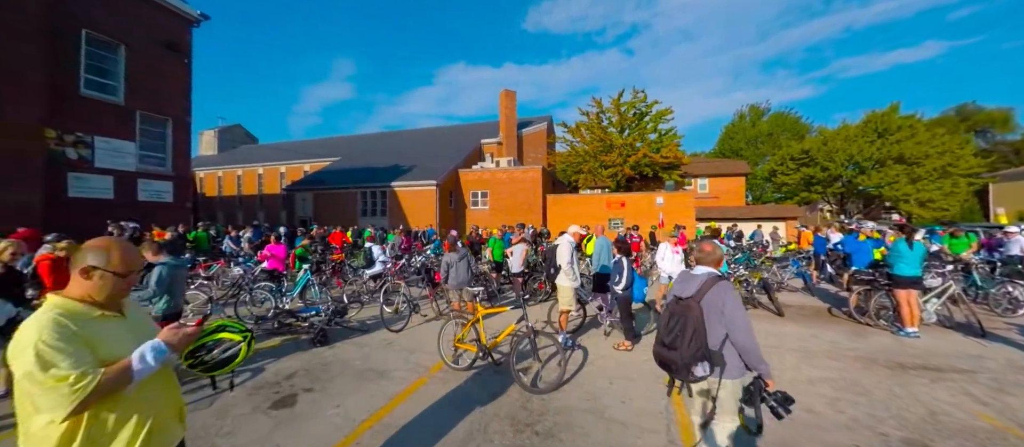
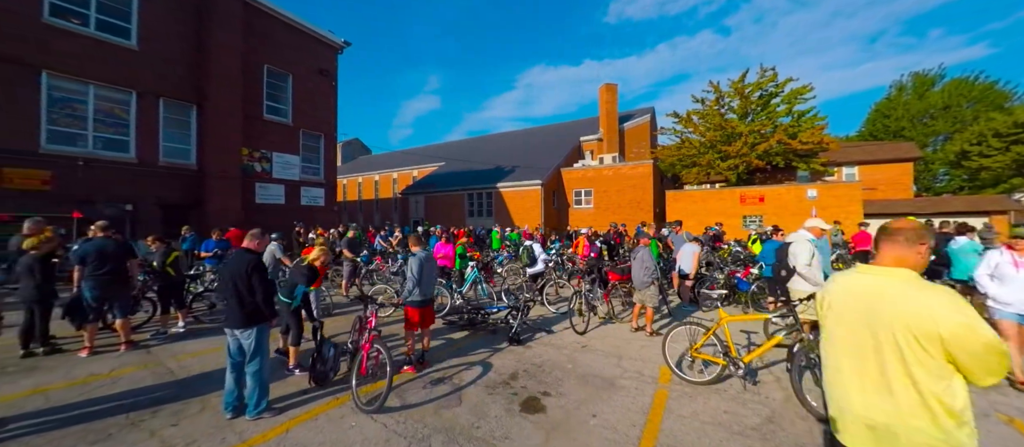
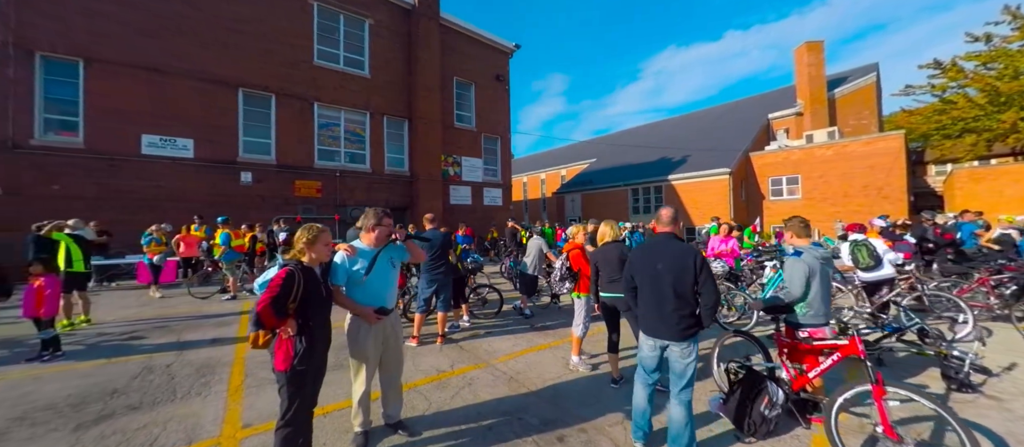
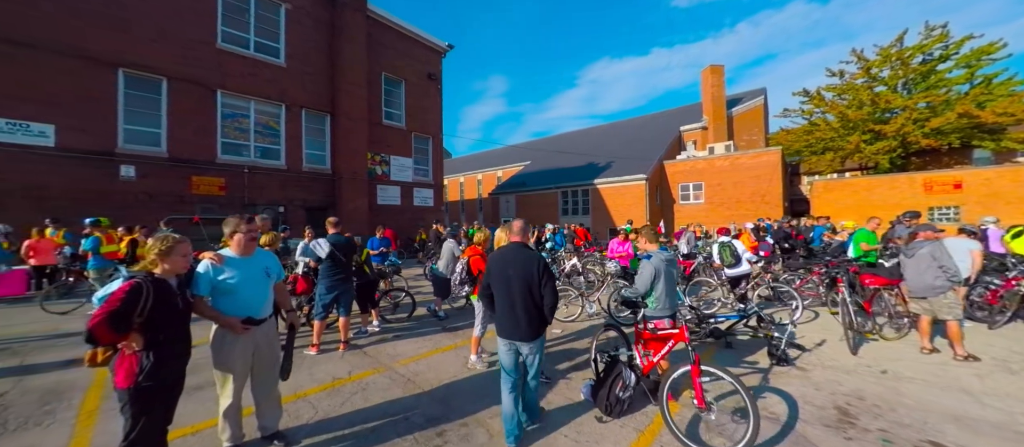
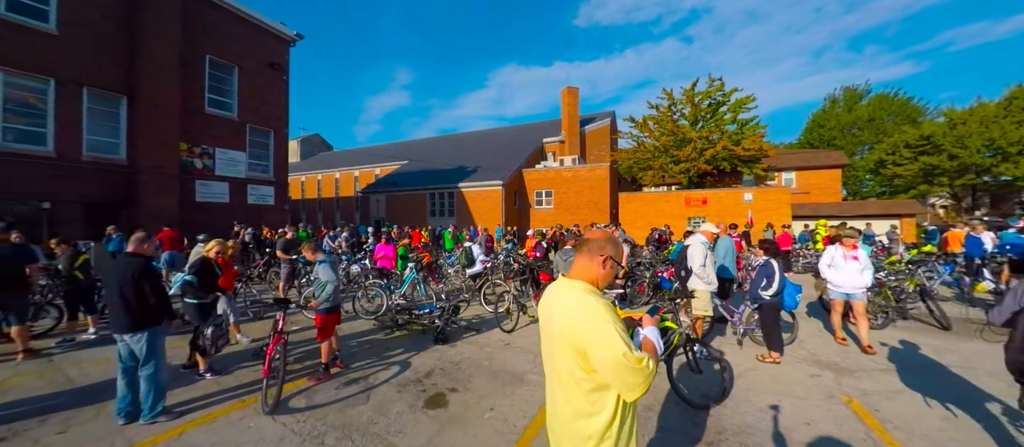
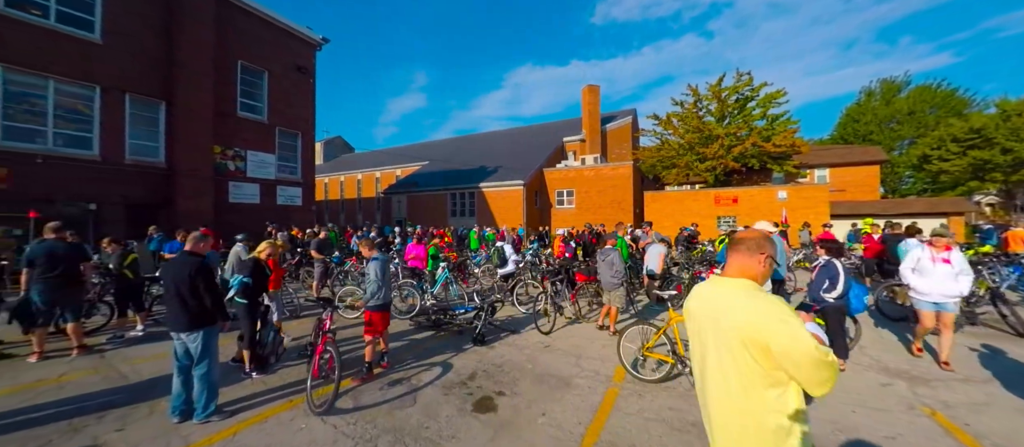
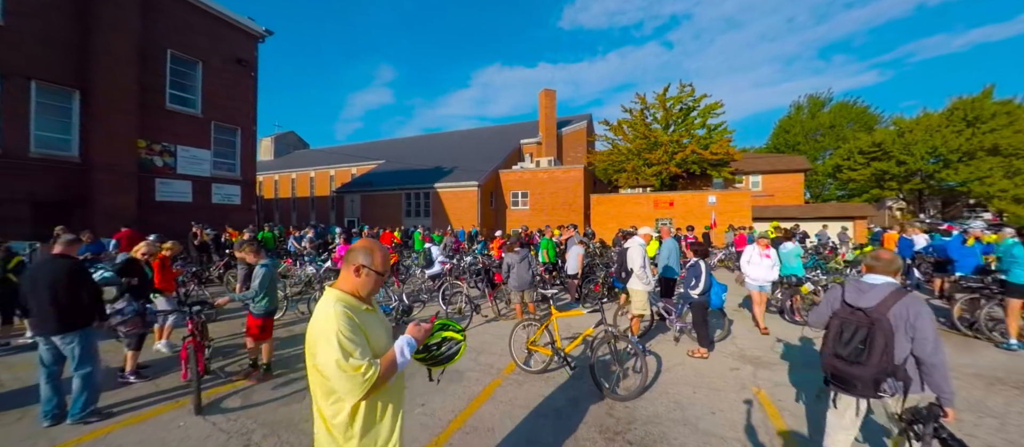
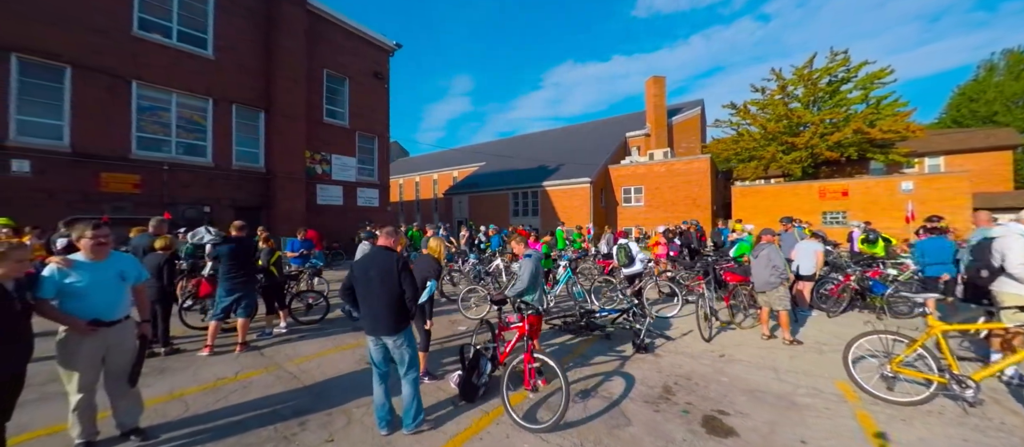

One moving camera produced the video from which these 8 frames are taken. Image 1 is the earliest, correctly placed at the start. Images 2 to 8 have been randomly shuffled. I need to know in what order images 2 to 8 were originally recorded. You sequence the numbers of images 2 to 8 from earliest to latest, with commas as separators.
7, 5, 6, 2, 8, 4, 3
